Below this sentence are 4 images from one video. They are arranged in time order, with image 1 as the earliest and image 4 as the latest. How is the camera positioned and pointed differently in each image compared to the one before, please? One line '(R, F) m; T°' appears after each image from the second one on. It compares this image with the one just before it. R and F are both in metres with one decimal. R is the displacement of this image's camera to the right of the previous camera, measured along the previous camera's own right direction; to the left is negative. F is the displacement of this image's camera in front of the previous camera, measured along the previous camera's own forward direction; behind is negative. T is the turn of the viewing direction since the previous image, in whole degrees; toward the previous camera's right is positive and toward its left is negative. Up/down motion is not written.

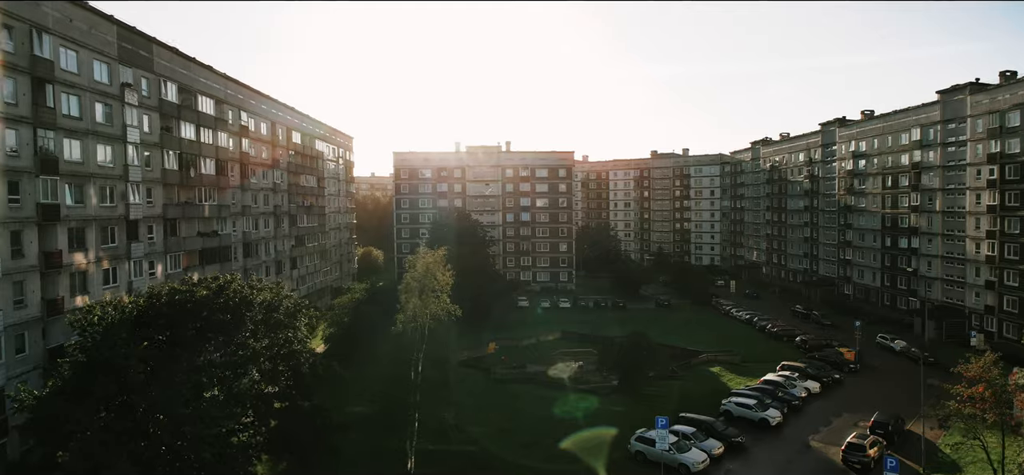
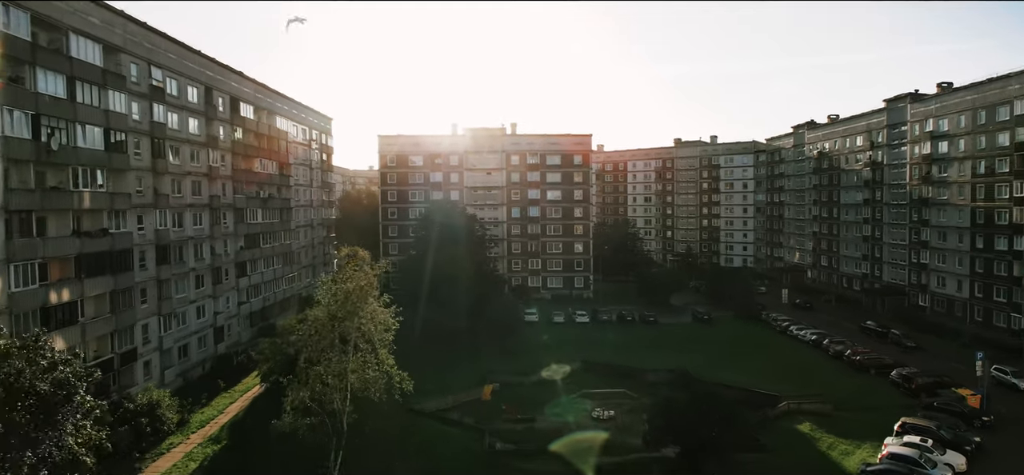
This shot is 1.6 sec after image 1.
(+0.2, +13.7) m; -1°
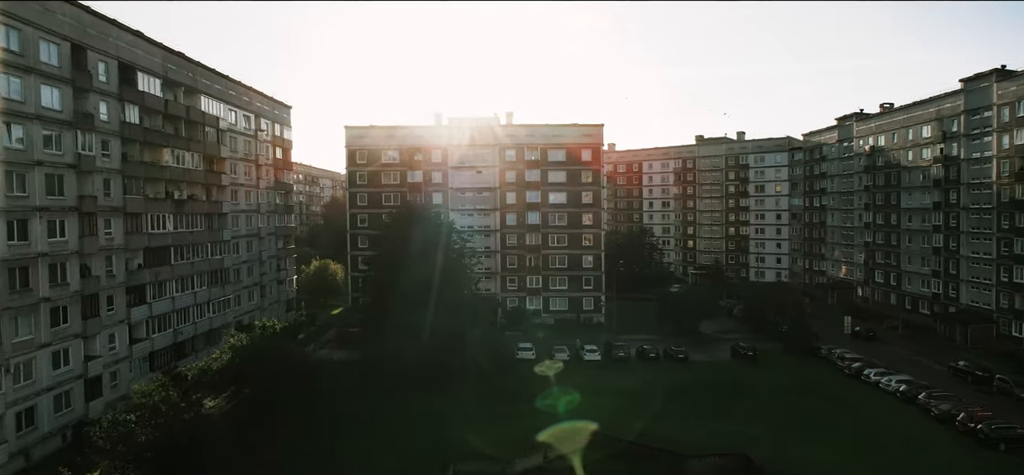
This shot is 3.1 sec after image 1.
(+1.2, +13.0) m; -1°
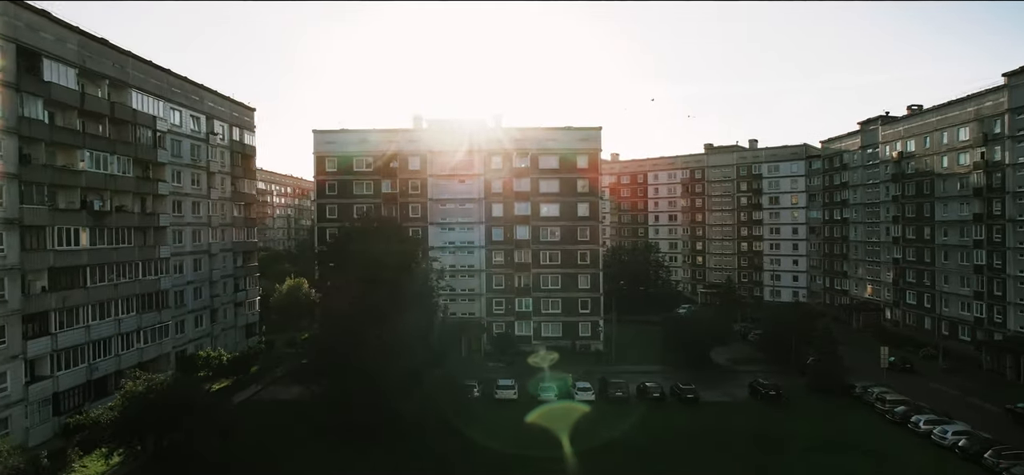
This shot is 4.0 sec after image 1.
(+1.4, +6.7) m; -1°
